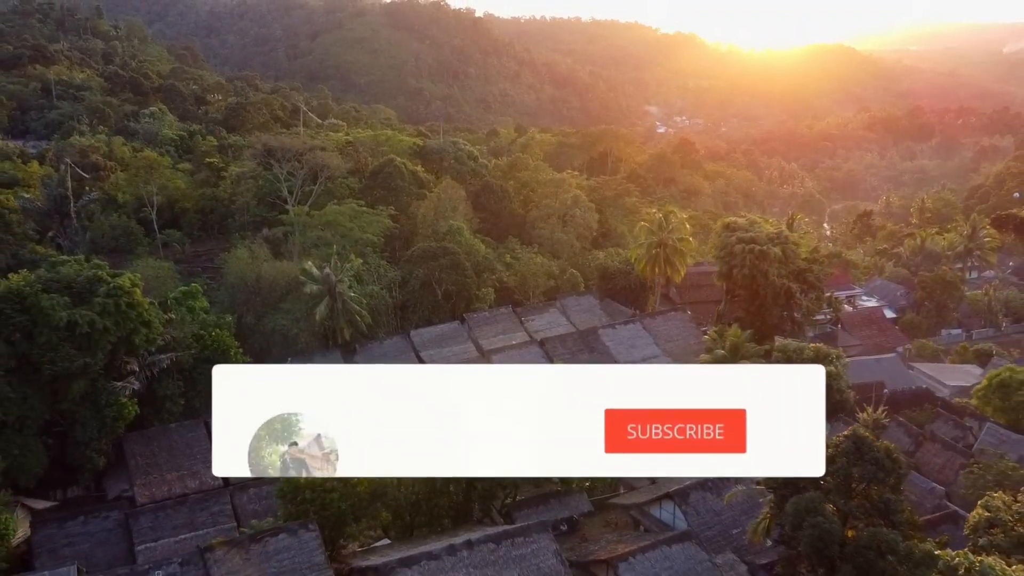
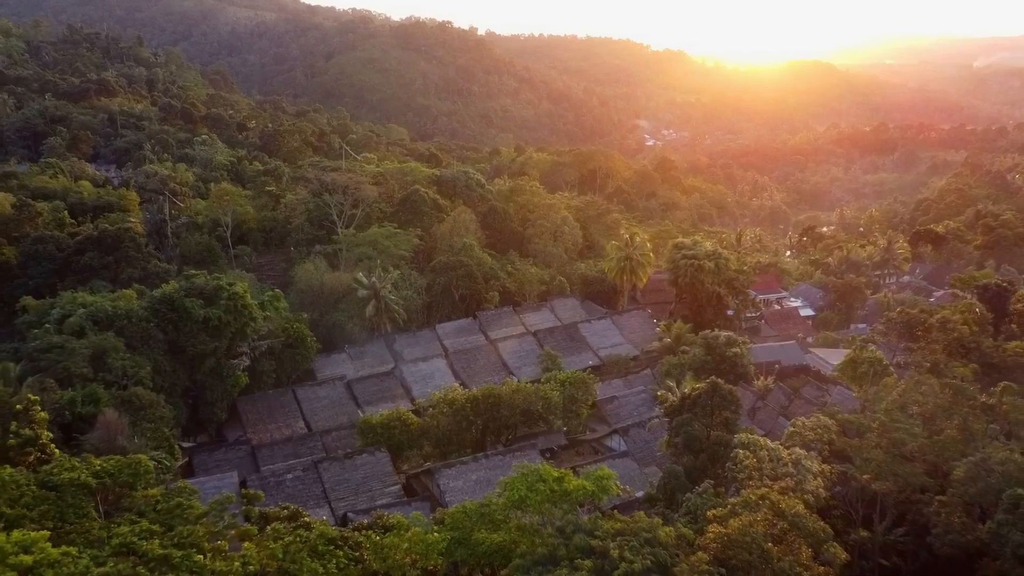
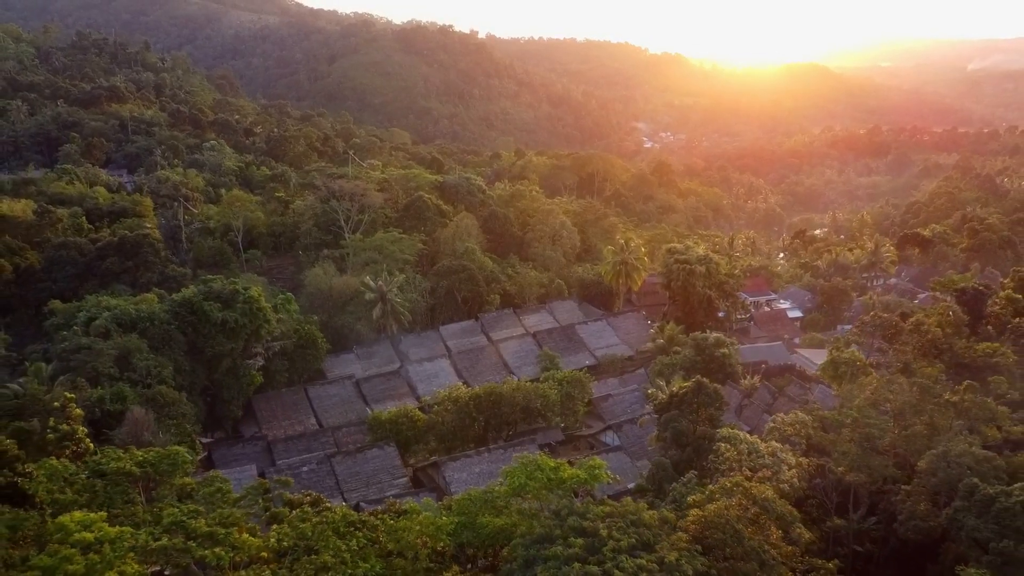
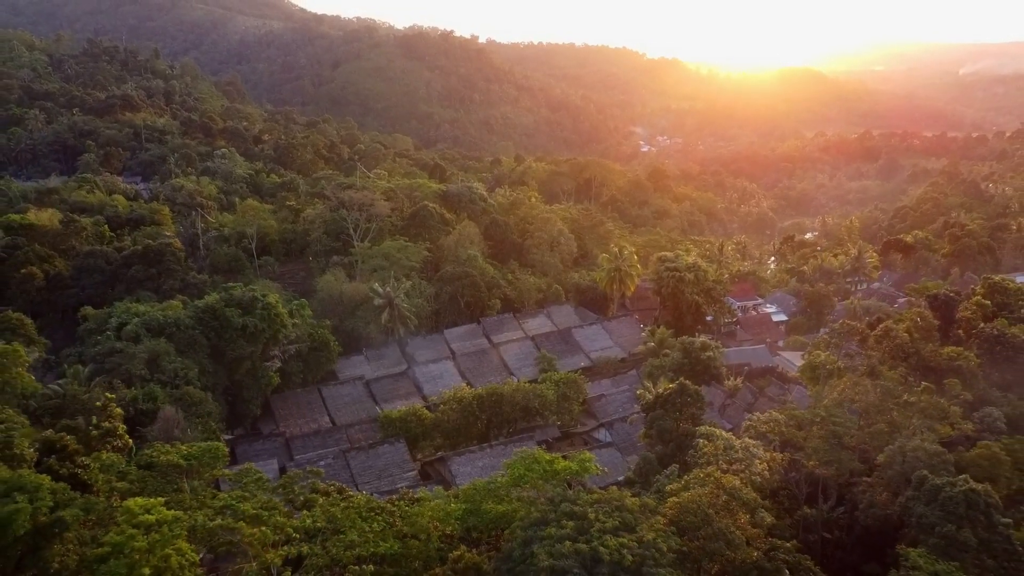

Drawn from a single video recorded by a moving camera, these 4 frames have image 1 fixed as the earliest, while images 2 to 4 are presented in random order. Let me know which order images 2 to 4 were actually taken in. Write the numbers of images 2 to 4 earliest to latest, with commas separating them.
2, 3, 4
